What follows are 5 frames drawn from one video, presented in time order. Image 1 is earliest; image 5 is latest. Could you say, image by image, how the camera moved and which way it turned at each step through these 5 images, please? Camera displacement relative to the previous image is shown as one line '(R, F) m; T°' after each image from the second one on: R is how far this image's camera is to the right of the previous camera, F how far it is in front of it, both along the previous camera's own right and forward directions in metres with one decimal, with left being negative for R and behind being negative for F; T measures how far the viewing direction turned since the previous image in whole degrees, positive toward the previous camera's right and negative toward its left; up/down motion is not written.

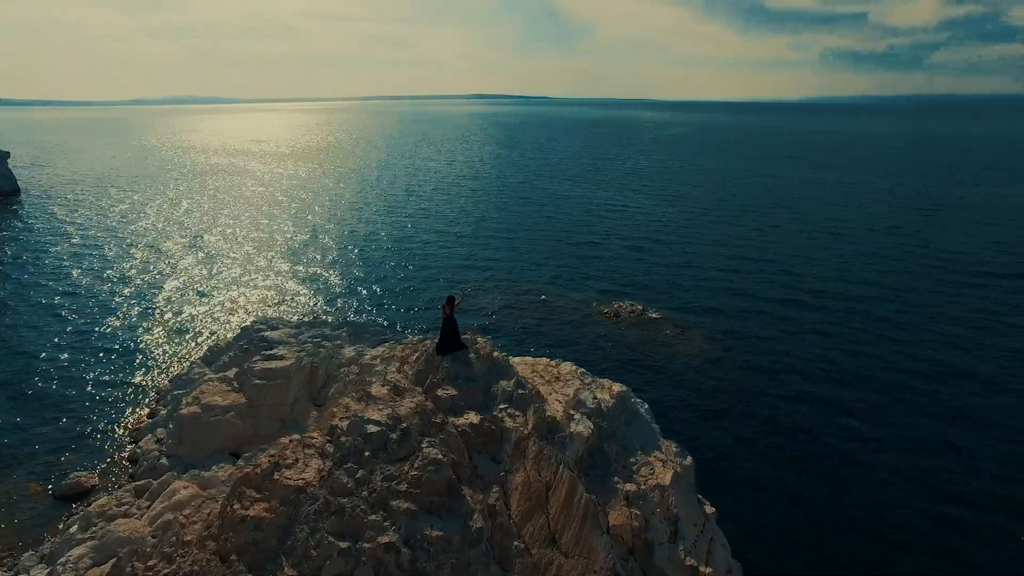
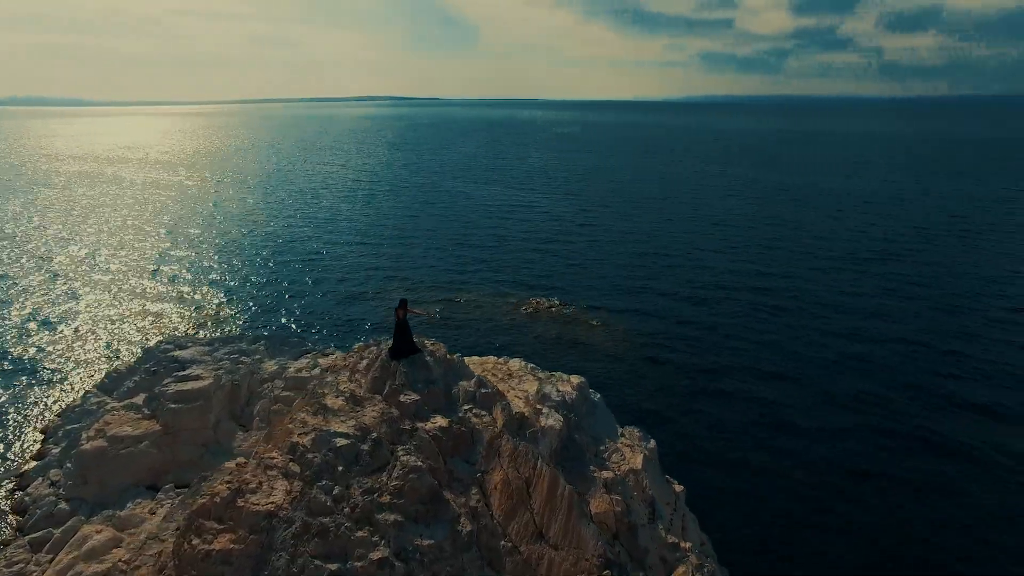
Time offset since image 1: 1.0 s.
(-1.1, +0.2) m; +10°
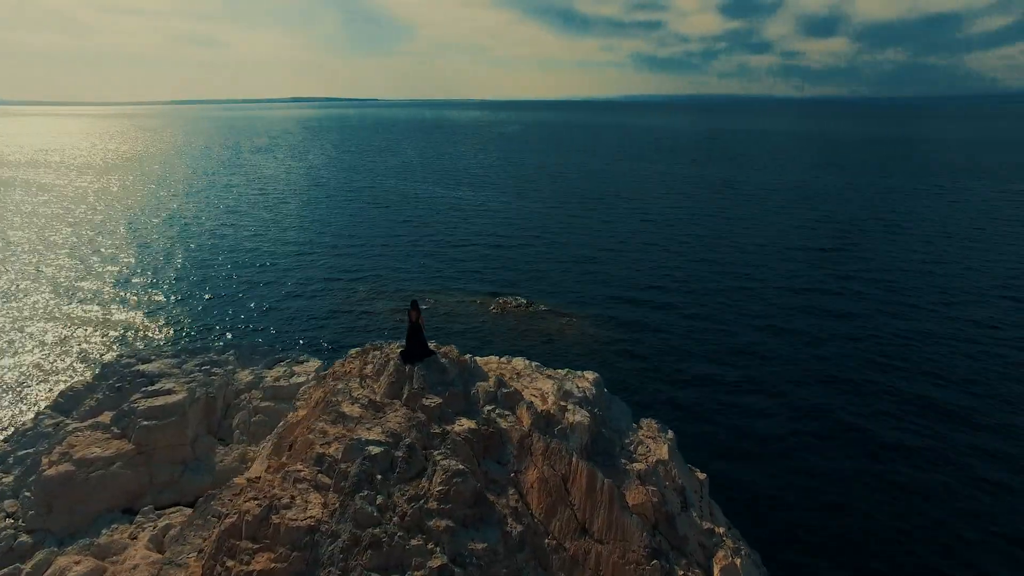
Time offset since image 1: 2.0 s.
(-1.5, +0.1) m; +6°
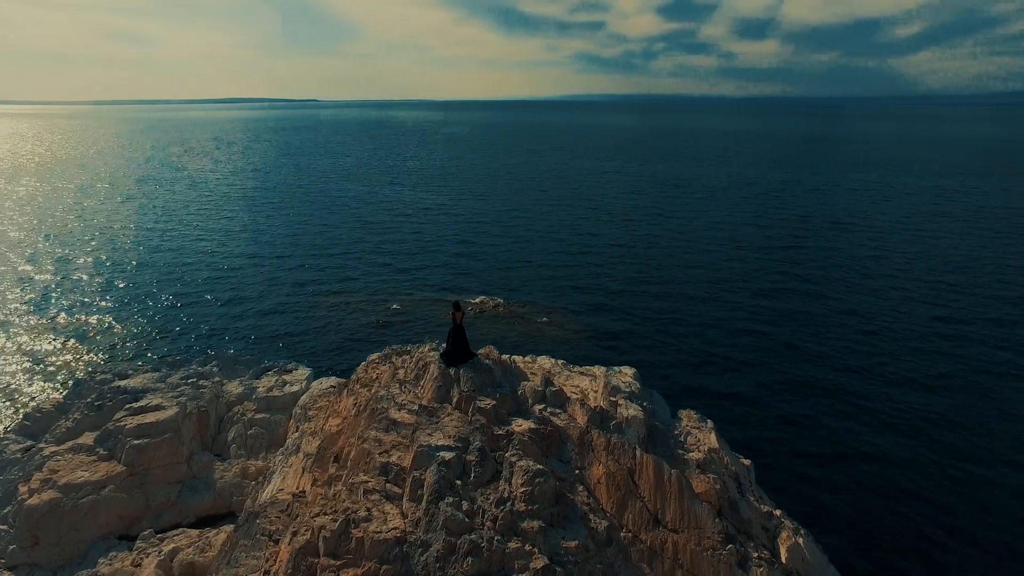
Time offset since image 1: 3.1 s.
(-2.0, +0.1) m; +6°
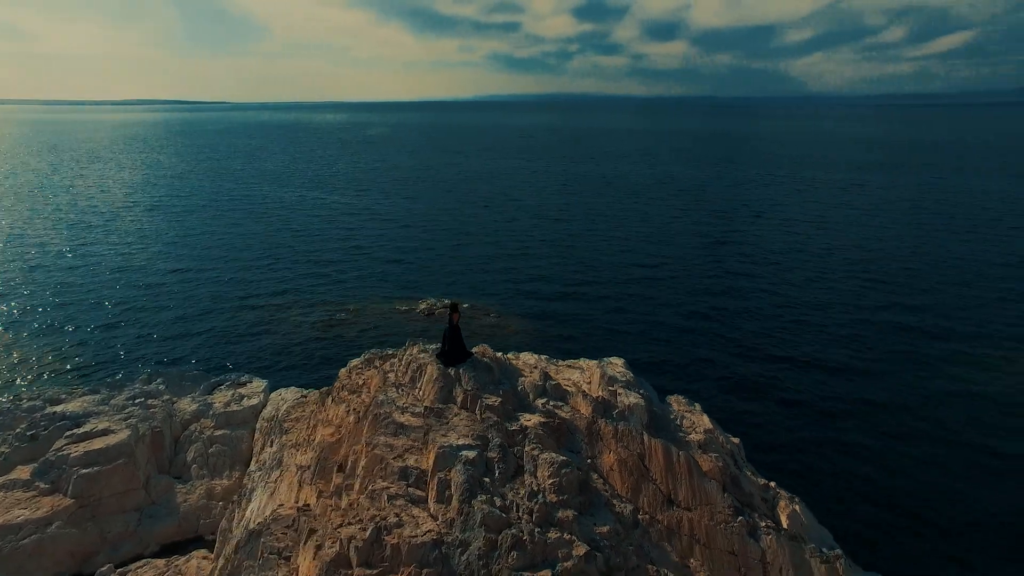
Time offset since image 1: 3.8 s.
(-1.5, 0.0) m; +8°
